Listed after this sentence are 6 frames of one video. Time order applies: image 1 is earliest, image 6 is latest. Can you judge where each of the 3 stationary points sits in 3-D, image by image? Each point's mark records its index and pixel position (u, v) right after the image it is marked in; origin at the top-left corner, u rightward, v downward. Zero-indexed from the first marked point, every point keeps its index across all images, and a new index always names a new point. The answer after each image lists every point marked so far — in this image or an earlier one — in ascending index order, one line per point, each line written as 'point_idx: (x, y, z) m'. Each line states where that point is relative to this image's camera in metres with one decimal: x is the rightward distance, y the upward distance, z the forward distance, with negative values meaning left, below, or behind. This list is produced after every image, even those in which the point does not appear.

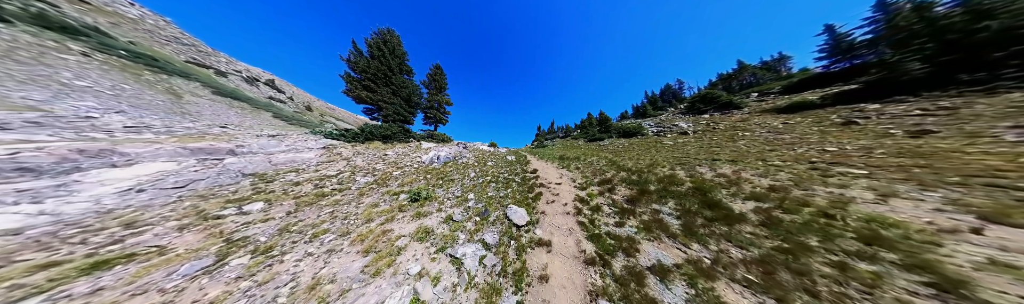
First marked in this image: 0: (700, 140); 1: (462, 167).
0: (+26.7, +1.3, +17.0) m
1: (-5.6, -1.7, +12.5) m
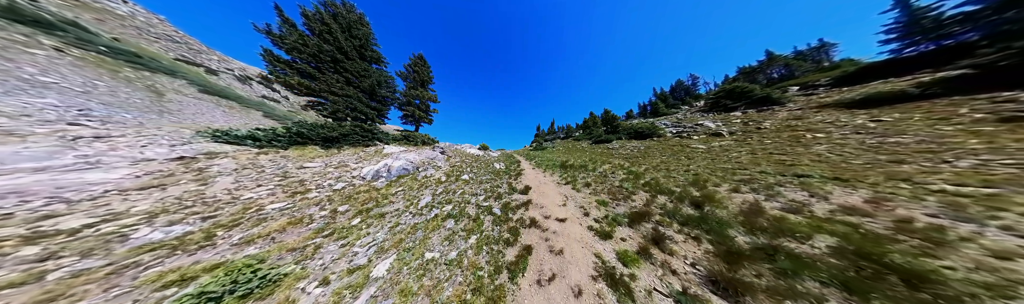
0: (+25.4, +0.6, +13.1) m
1: (-6.9, -2.4, +8.6) m
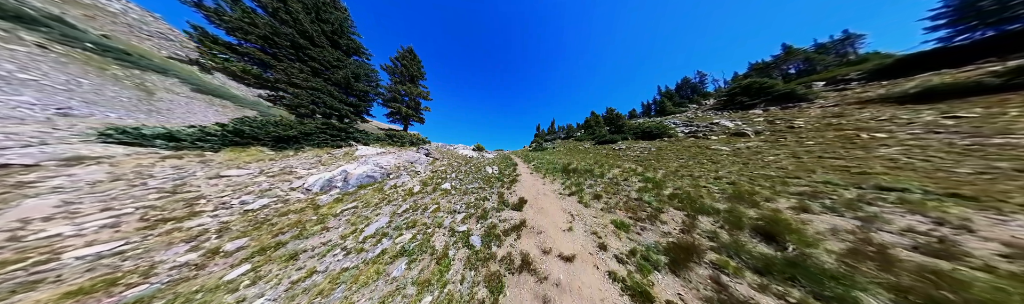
0: (+24.8, +0.3, +11.1) m
1: (-7.5, -2.6, +6.6) m
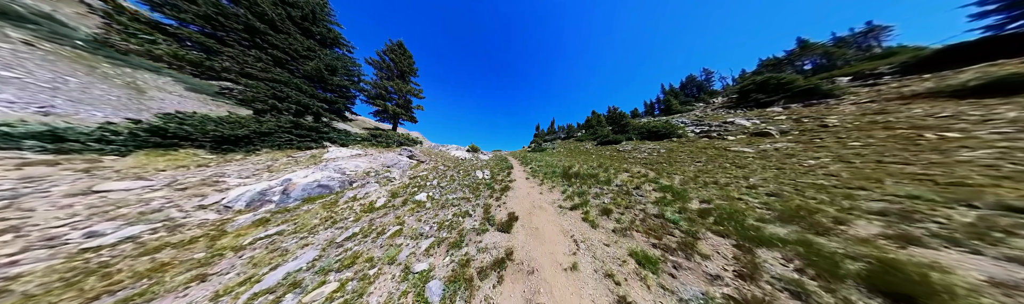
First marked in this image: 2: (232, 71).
0: (+24.1, +0.1, +9.5) m
1: (-8.1, -2.8, +5.0) m
2: (-25.3, +7.5, +11.2) m
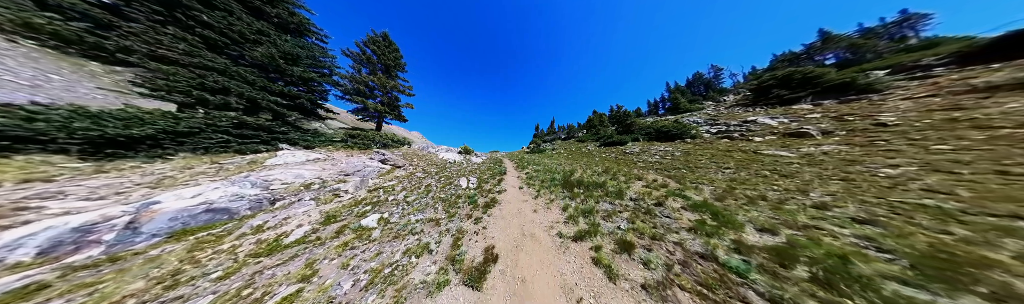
0: (+23.3, -0.2, +7.5) m
1: (-9.0, -3.1, +2.9) m
2: (-26.2, +7.2, +9.2) m
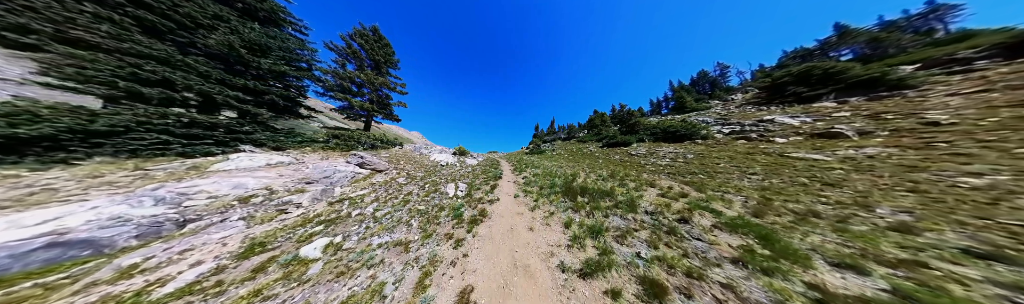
0: (+22.9, -0.4, +6.2) m
1: (-9.4, -3.3, +1.6) m
2: (-26.6, +7.0, +7.8) m
